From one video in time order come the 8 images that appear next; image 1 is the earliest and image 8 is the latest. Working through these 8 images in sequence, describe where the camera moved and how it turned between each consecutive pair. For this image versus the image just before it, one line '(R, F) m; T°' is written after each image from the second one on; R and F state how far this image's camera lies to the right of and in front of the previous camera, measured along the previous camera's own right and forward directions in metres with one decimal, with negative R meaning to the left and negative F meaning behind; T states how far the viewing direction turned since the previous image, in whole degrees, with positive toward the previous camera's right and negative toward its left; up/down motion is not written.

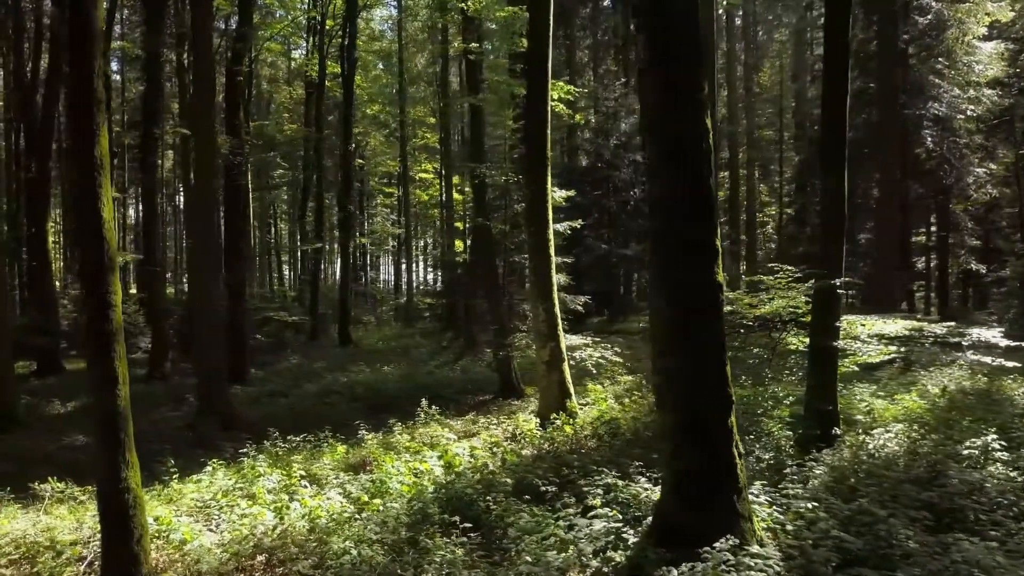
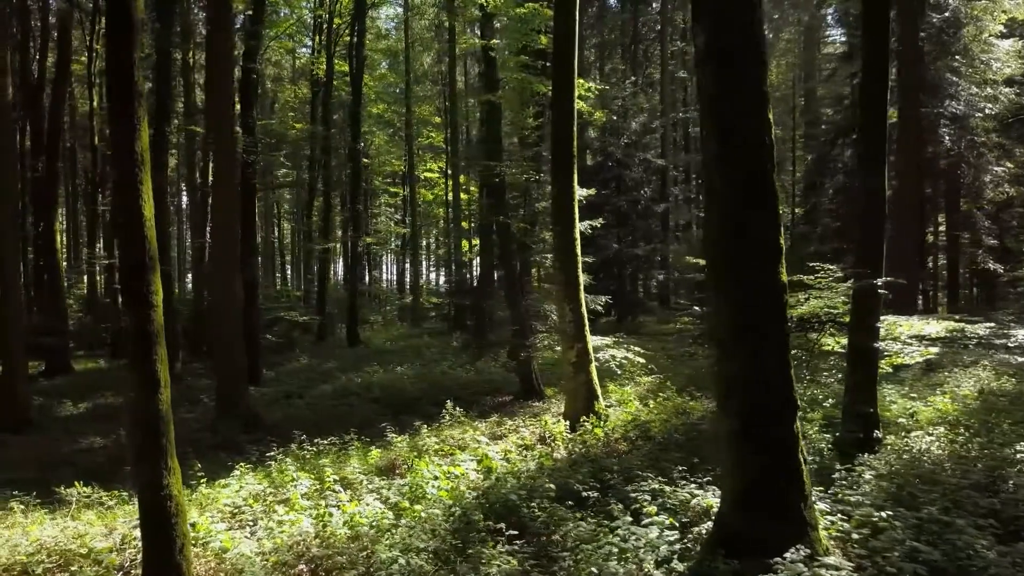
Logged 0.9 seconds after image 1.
(-0.4, +0.2) m; 0°
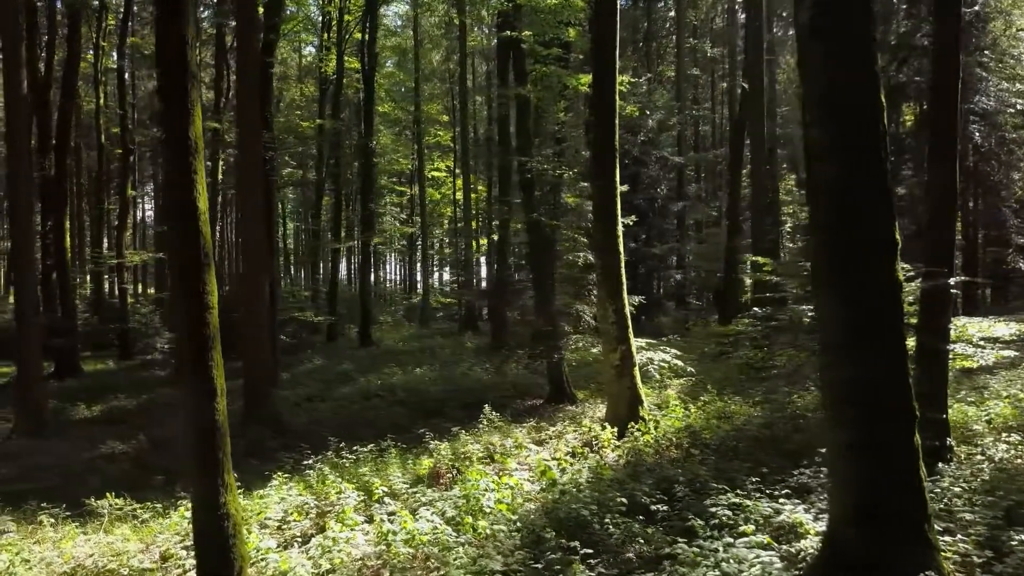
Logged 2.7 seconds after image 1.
(-0.6, +0.4) m; 0°
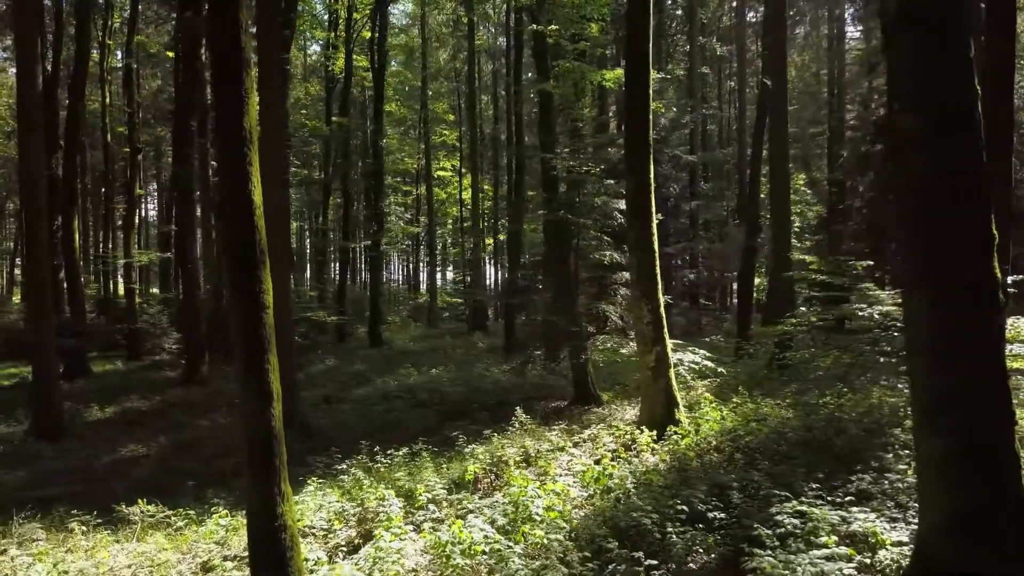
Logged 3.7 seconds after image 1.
(-0.5, +0.3) m; 0°
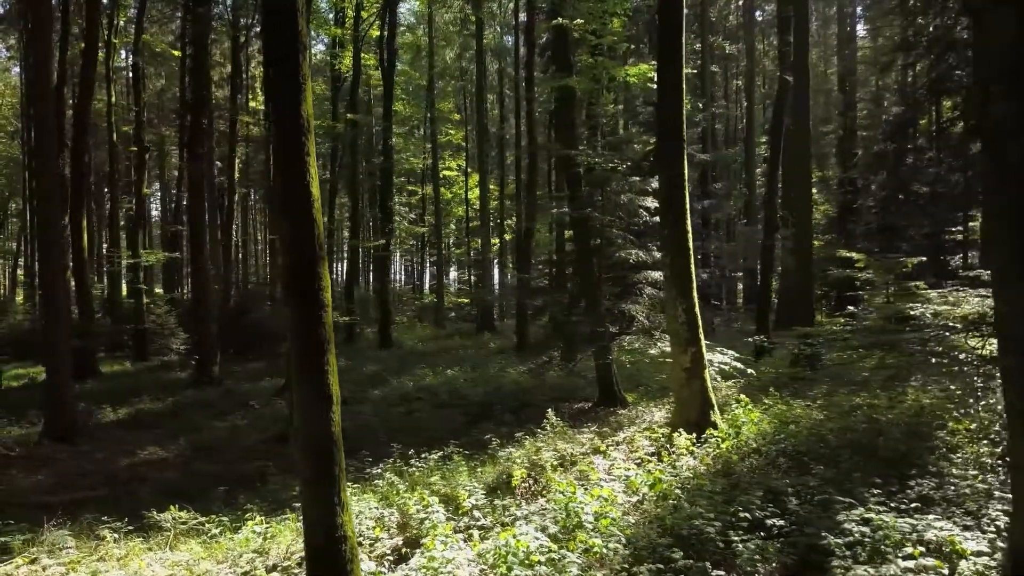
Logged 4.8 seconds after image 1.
(-0.5, +0.2) m; 0°
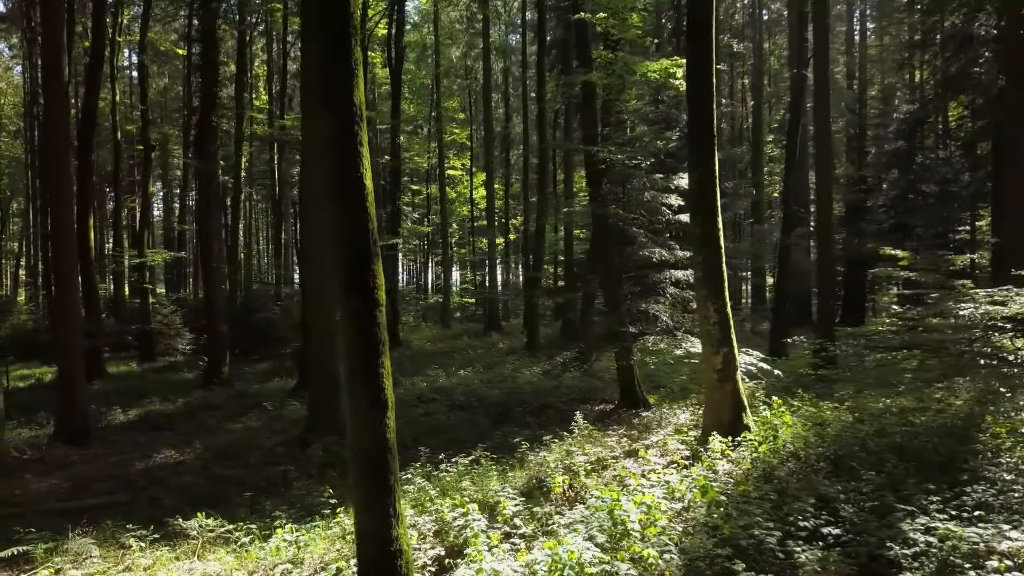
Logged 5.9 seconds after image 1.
(-0.4, +0.2) m; 0°
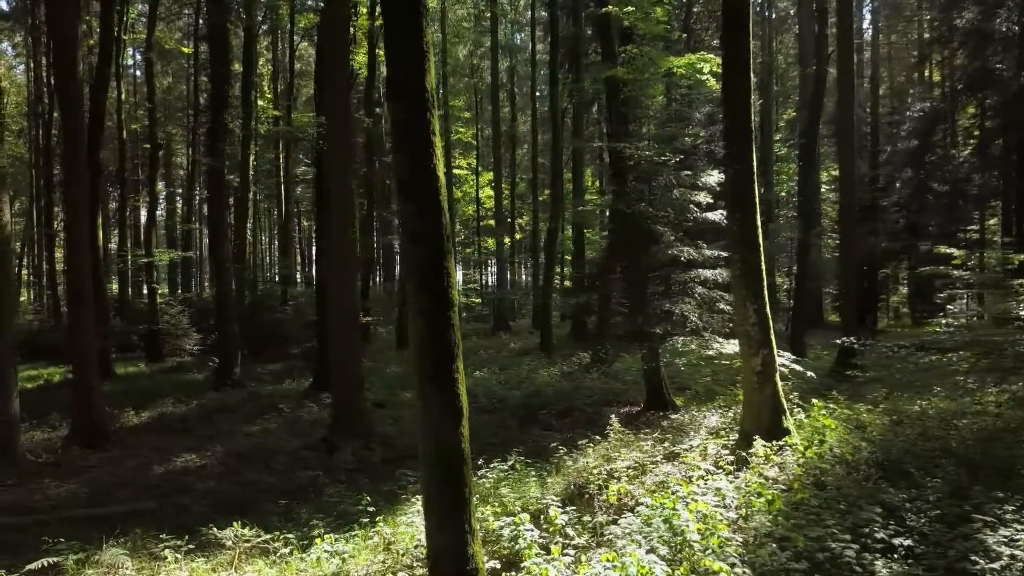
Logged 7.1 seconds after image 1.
(-0.5, +0.3) m; 0°
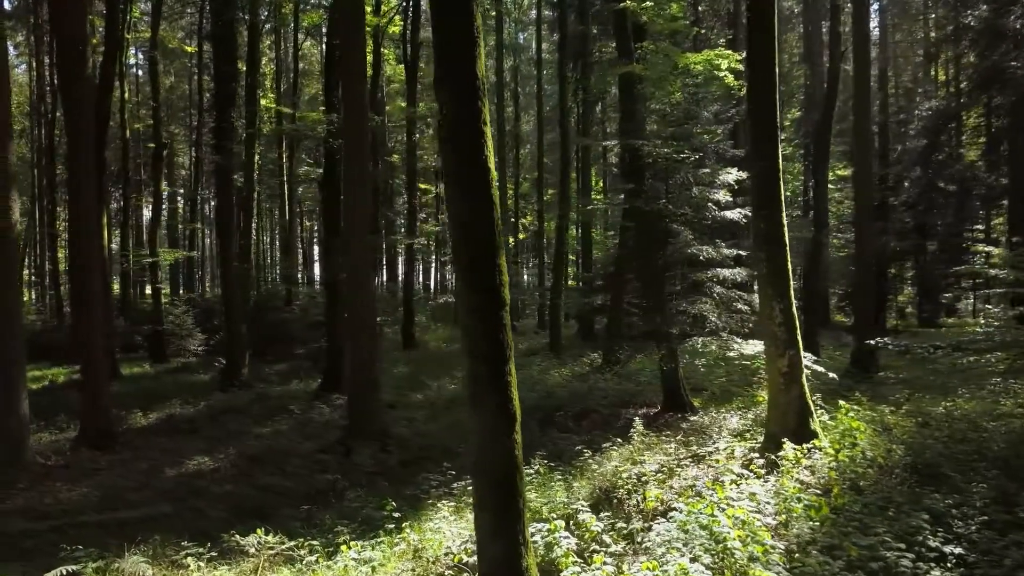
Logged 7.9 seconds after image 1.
(-0.3, +0.2) m; 0°
